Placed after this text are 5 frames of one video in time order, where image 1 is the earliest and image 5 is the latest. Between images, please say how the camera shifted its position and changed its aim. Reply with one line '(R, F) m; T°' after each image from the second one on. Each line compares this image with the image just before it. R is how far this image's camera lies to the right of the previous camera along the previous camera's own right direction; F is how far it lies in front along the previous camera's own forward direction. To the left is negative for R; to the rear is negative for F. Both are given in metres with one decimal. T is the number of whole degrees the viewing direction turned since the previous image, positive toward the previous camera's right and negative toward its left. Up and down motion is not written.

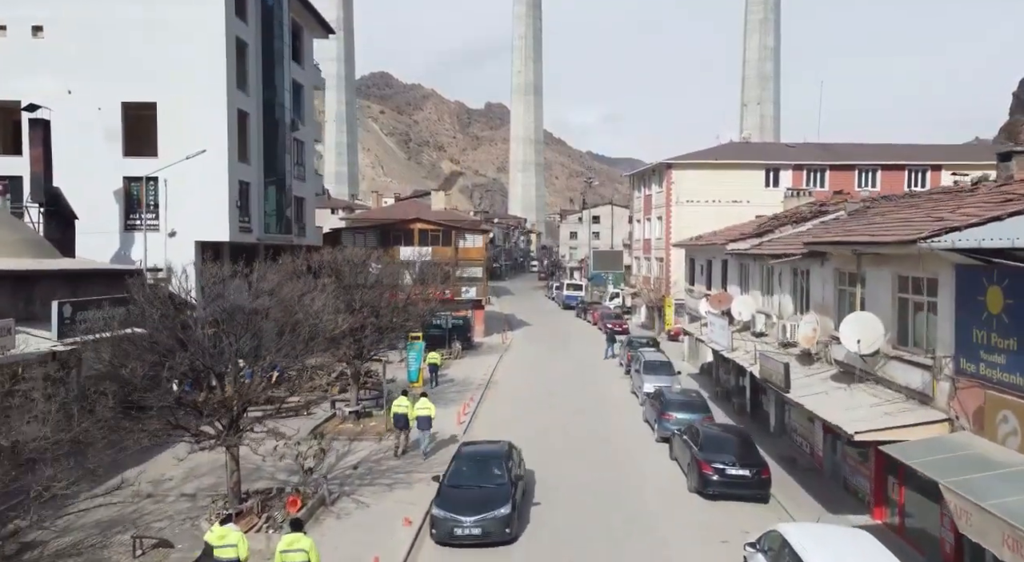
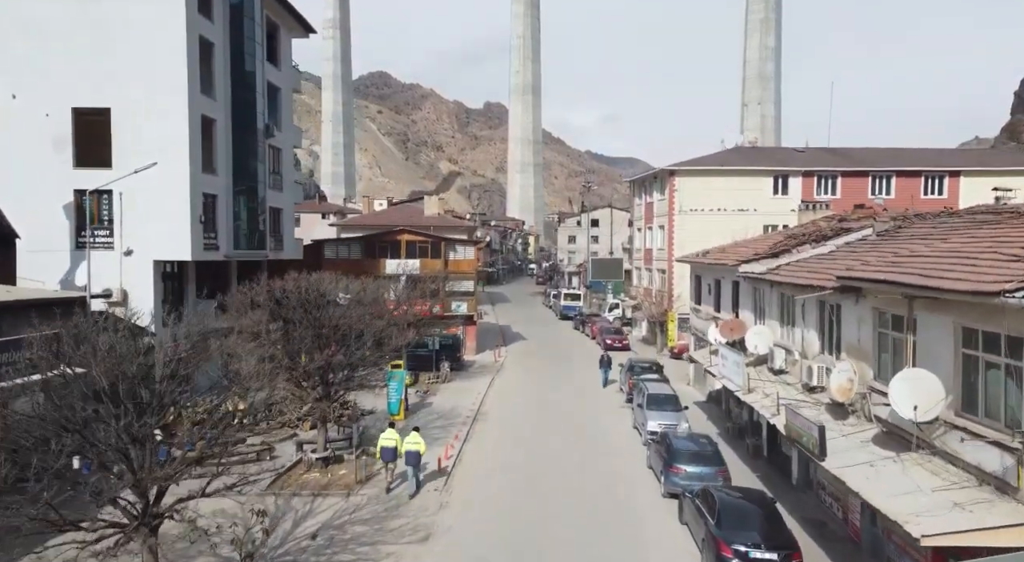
(+0.3, +2.7) m; 0°
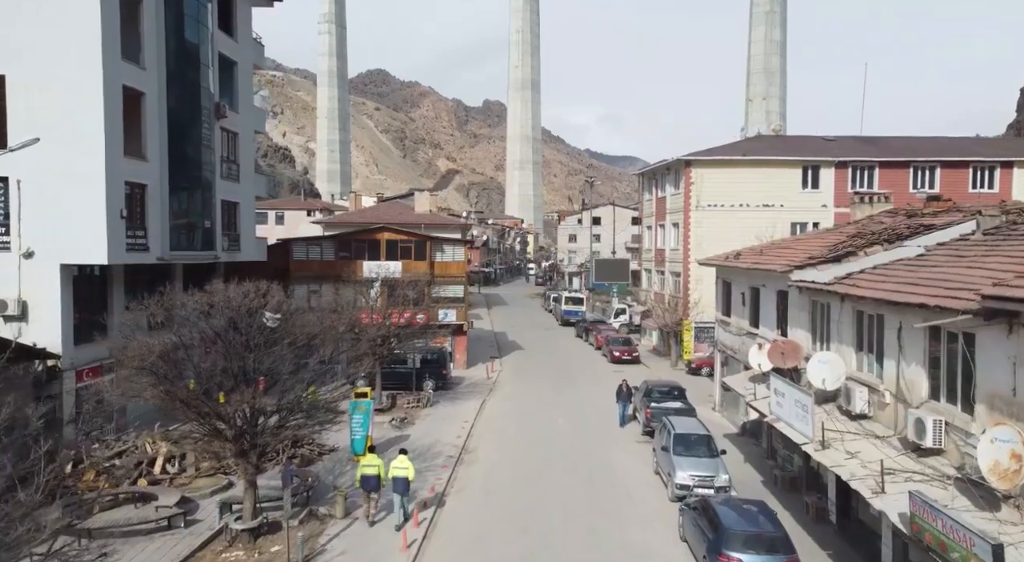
(+0.2, +5.2) m; 0°
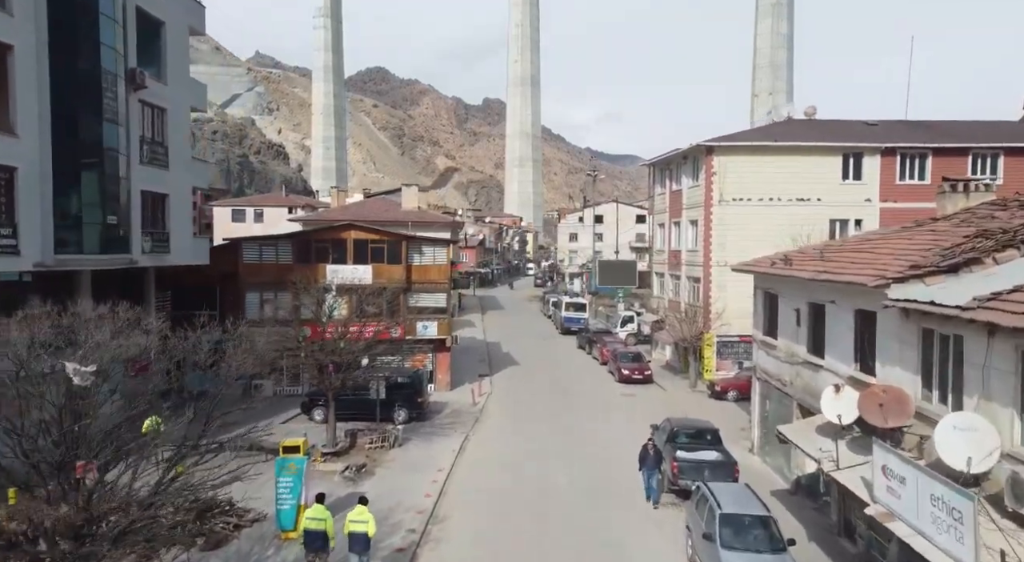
(+0.4, +5.8) m; 0°
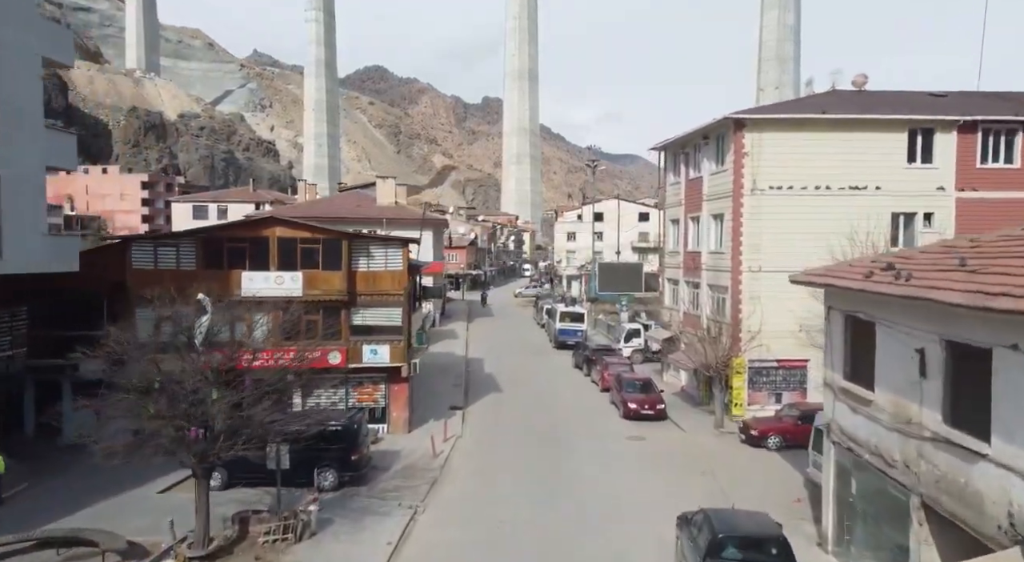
(+0.8, +7.5) m; 0°
